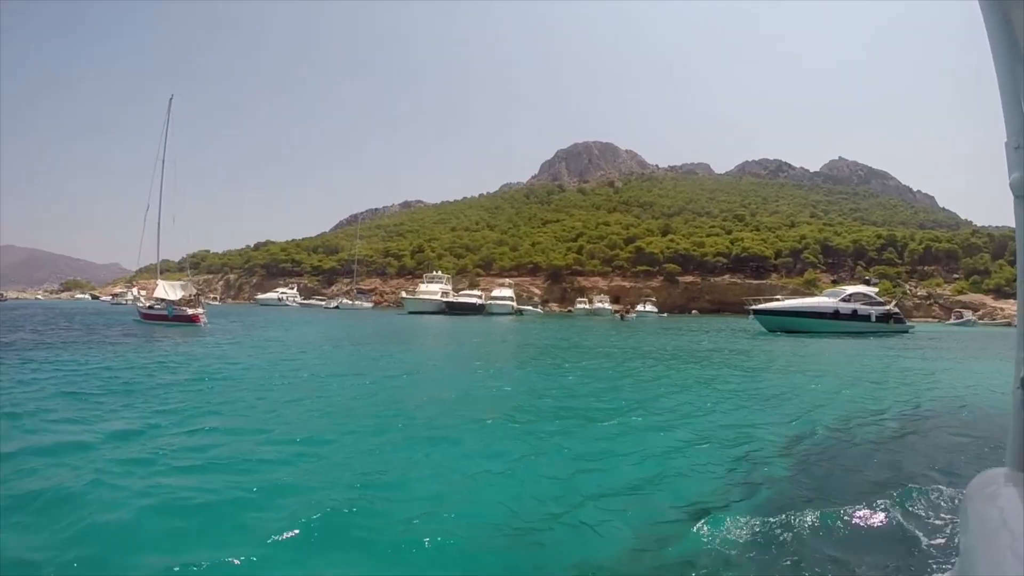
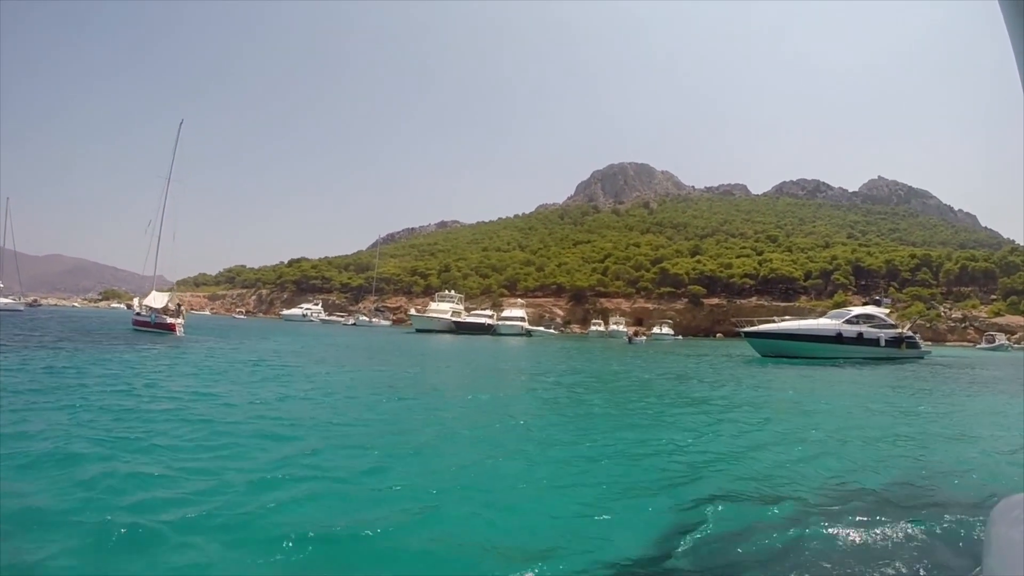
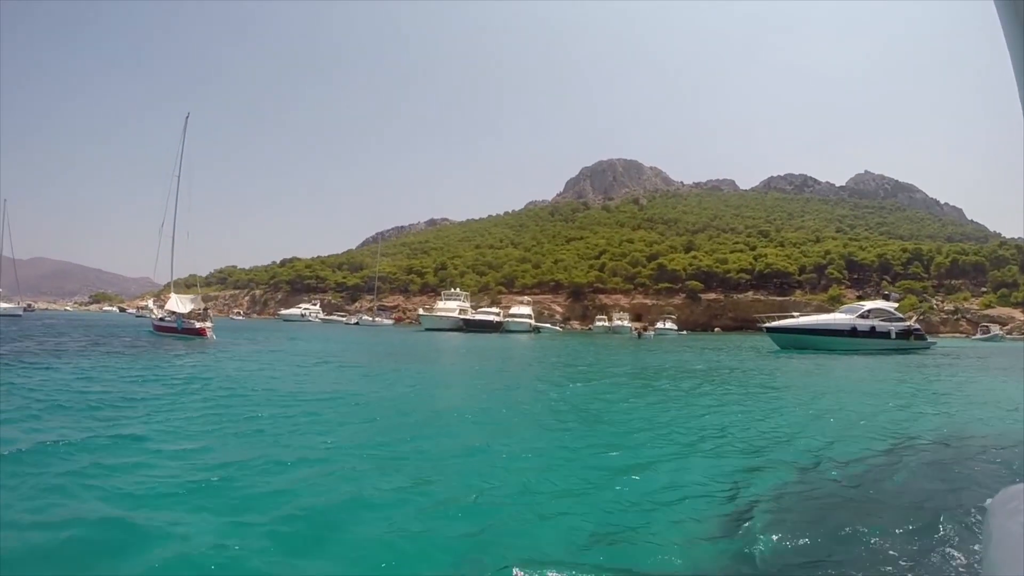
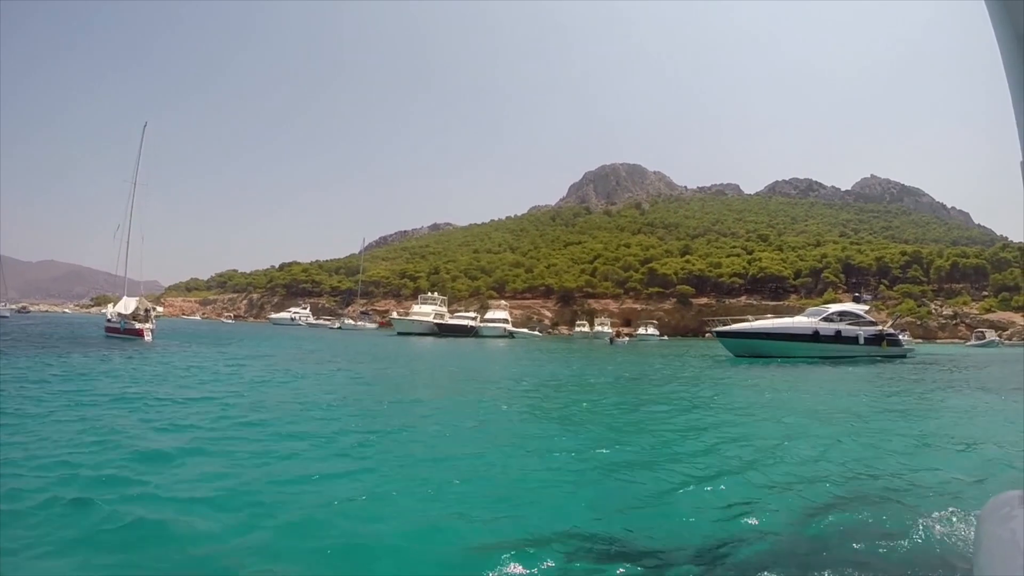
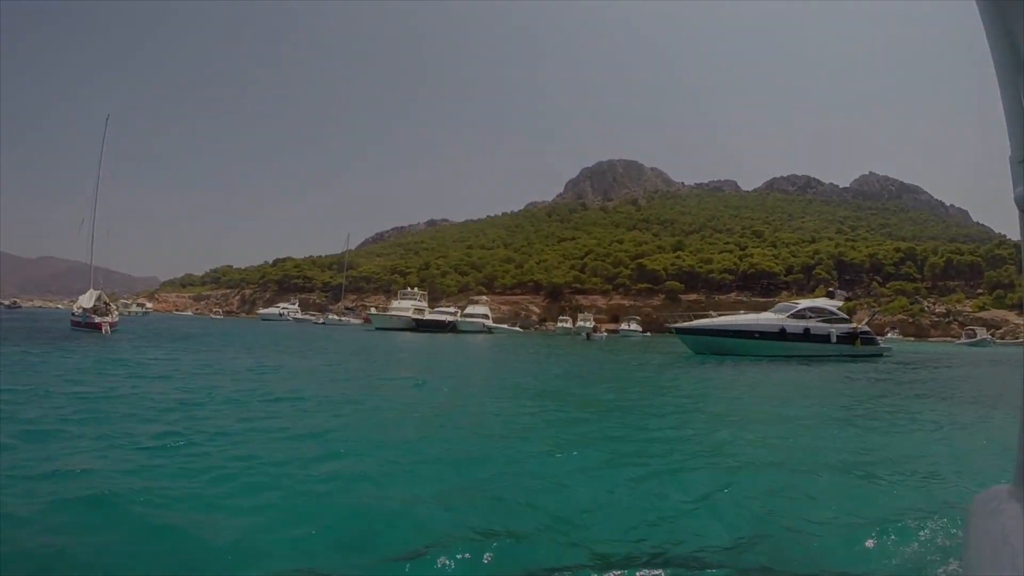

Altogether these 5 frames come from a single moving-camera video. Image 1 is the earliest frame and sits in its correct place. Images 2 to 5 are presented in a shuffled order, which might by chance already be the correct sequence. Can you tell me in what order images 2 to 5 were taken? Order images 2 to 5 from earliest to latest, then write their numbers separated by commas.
3, 2, 4, 5
